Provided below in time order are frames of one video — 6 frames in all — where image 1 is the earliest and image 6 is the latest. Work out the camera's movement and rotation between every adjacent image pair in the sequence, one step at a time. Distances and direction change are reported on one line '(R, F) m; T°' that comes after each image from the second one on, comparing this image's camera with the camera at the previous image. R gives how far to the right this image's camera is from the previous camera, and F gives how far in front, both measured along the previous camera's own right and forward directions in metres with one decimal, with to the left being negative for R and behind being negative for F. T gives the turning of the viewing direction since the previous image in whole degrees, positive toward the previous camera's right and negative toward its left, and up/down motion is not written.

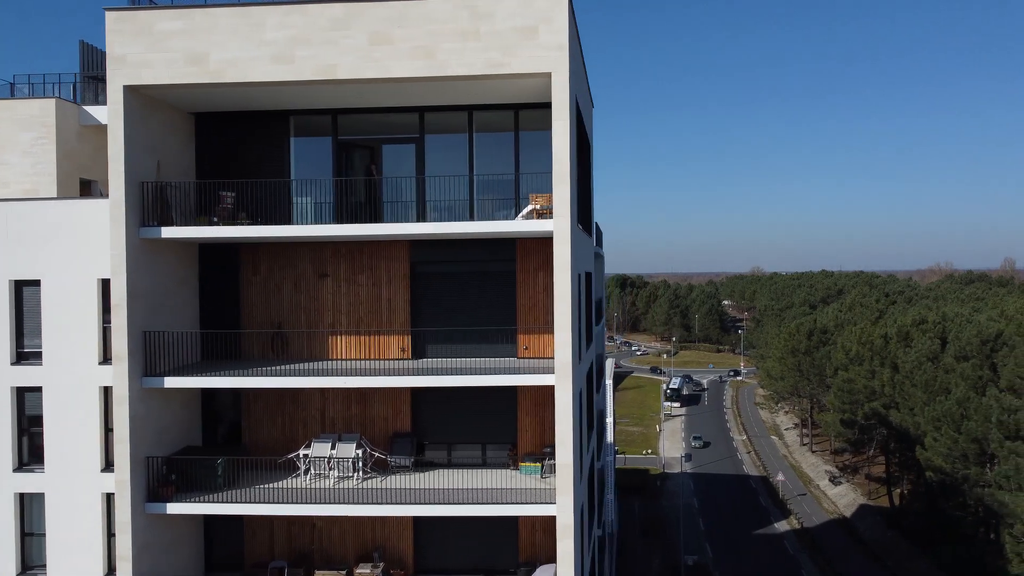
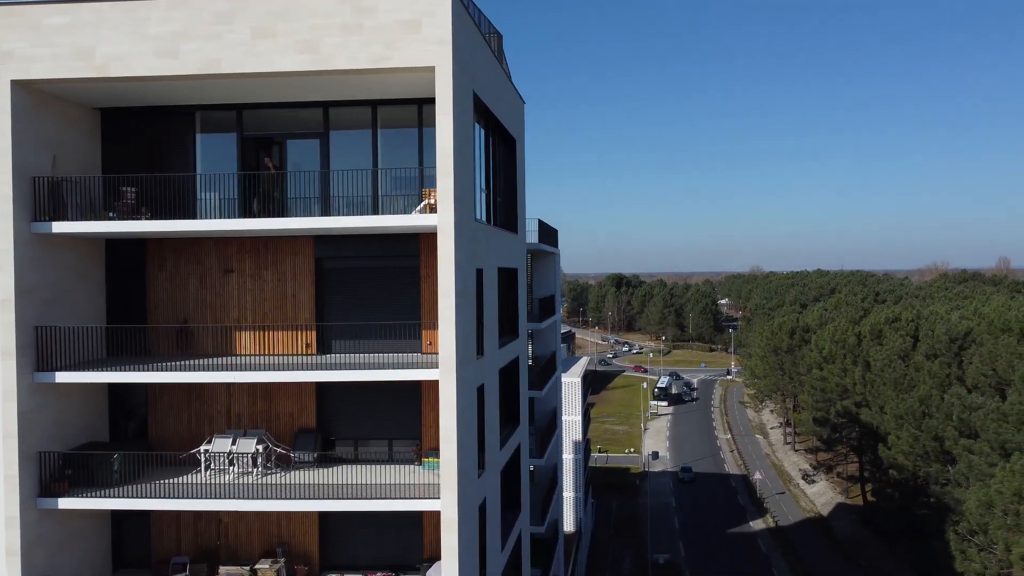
(+1.7, 0.0) m; 0°
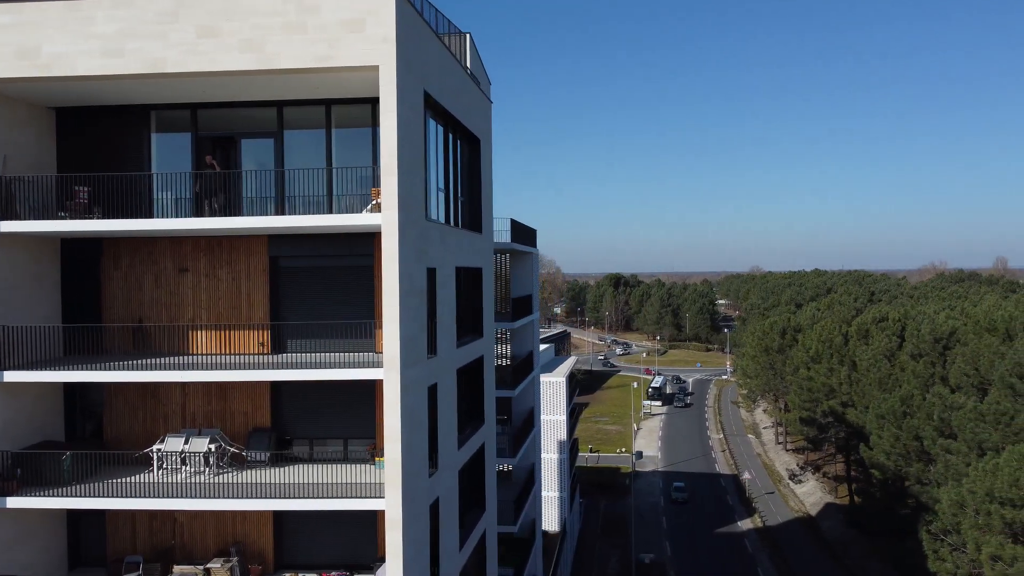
(+0.8, 0.0) m; 0°
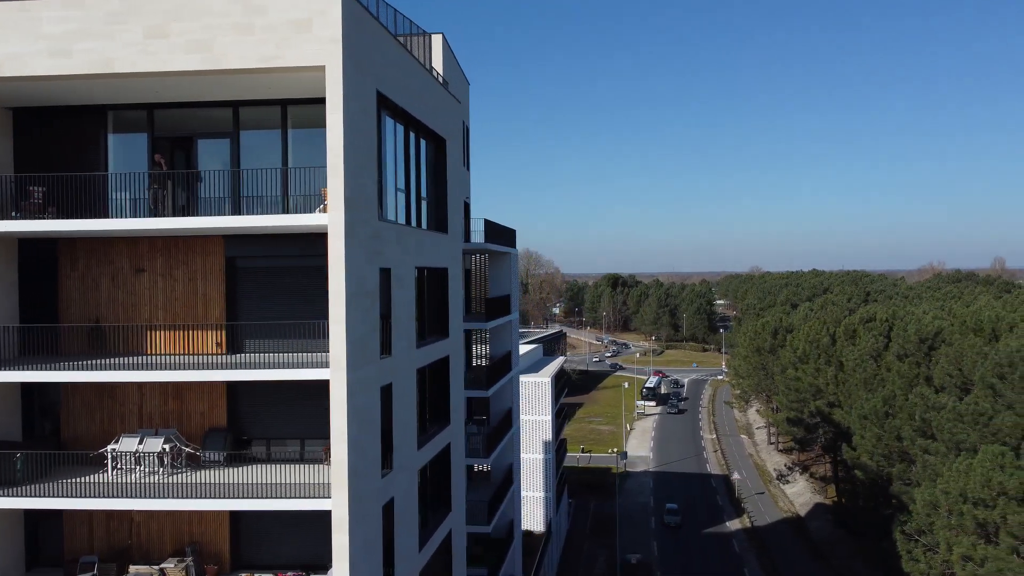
(+0.8, 0.0) m; 0°
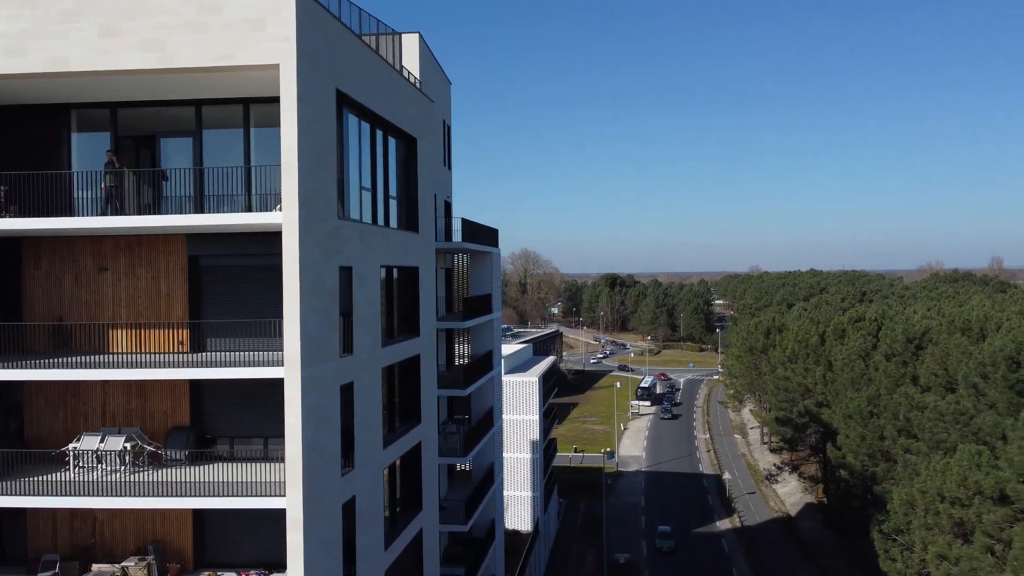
(+0.7, 0.0) m; 0°
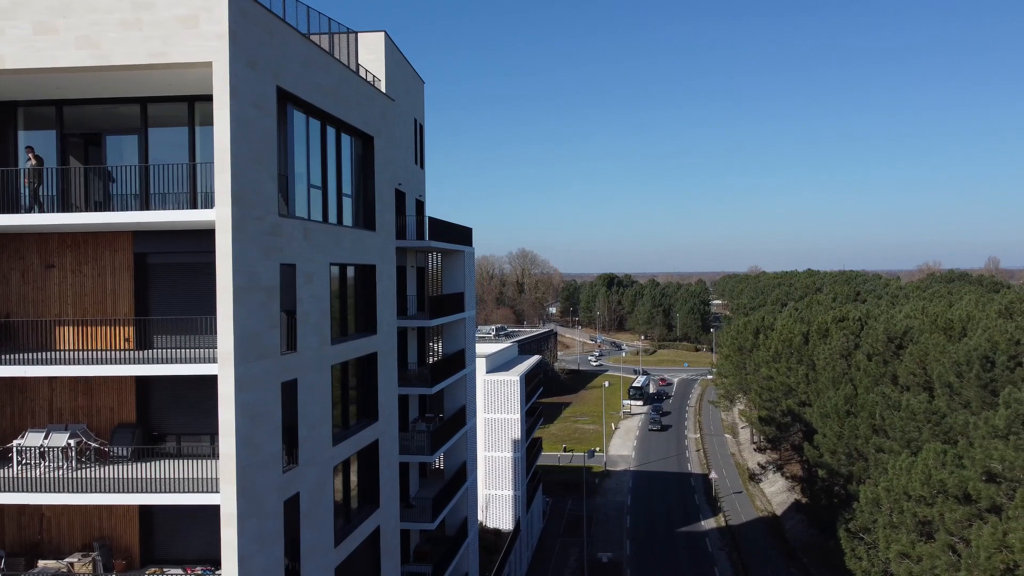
(+1.0, 0.0) m; 0°
